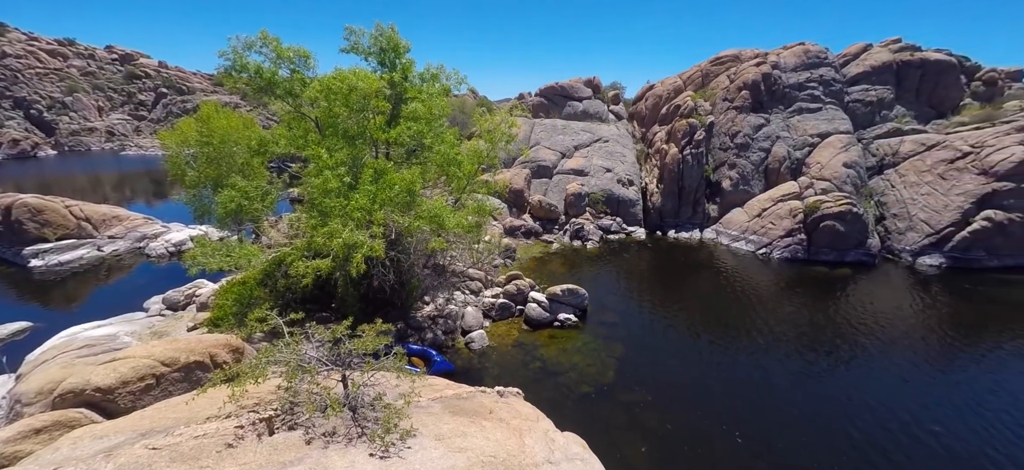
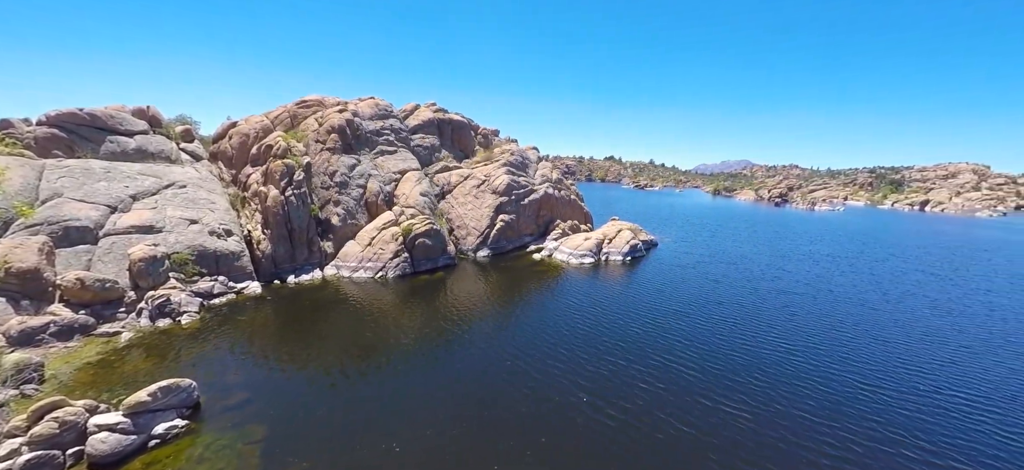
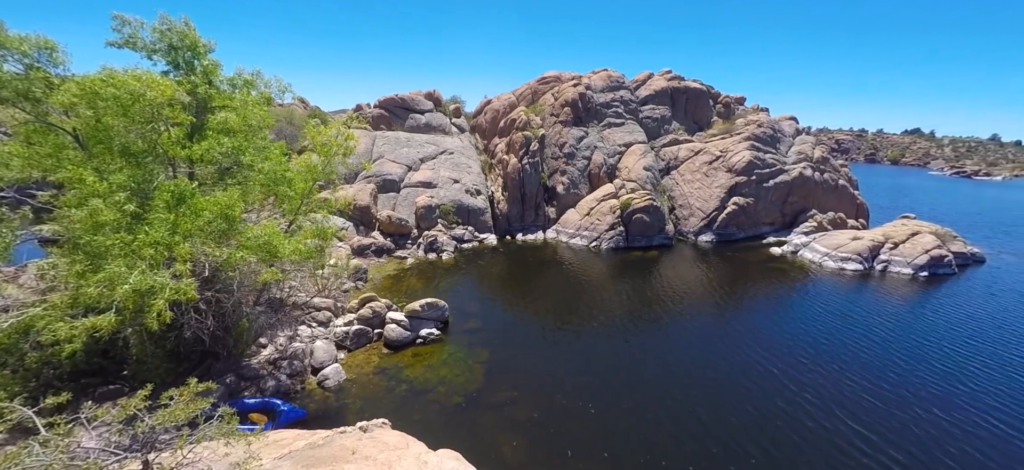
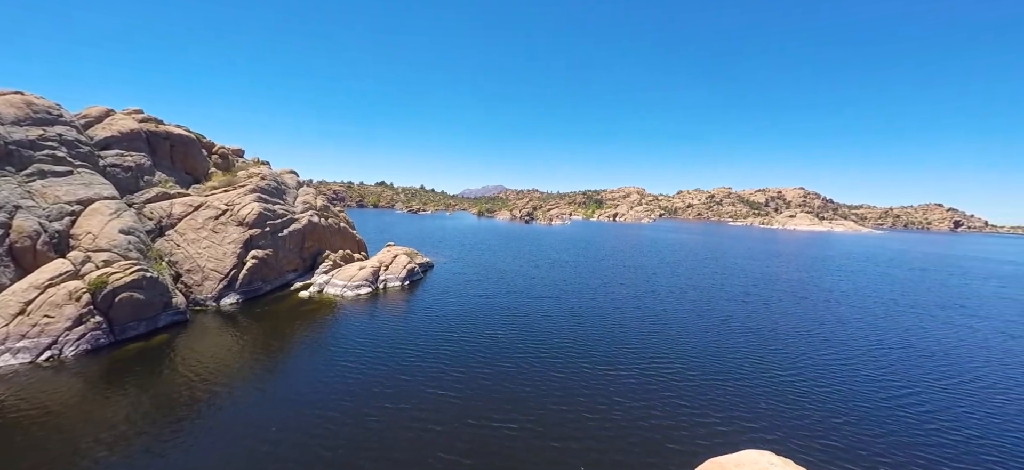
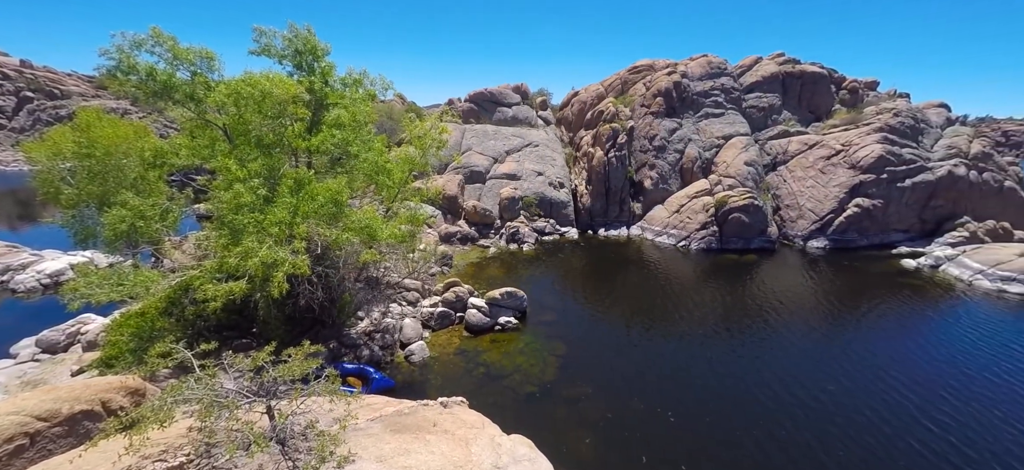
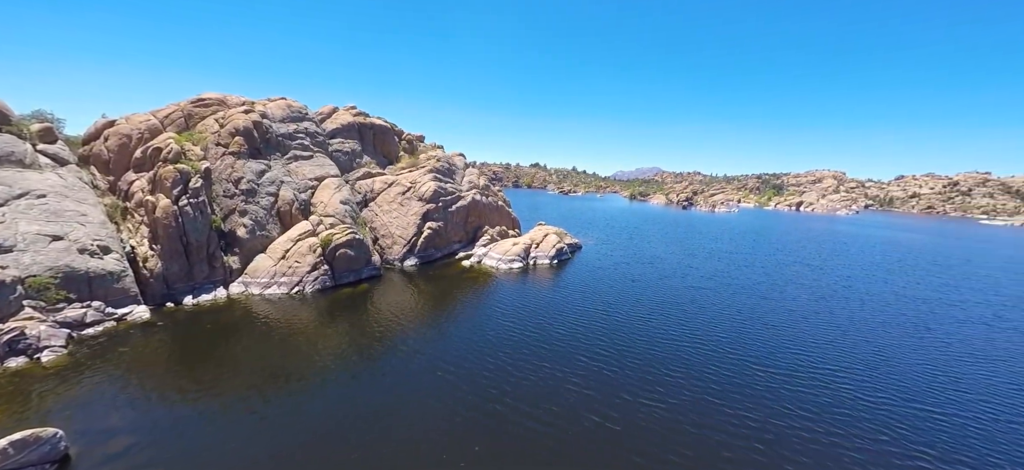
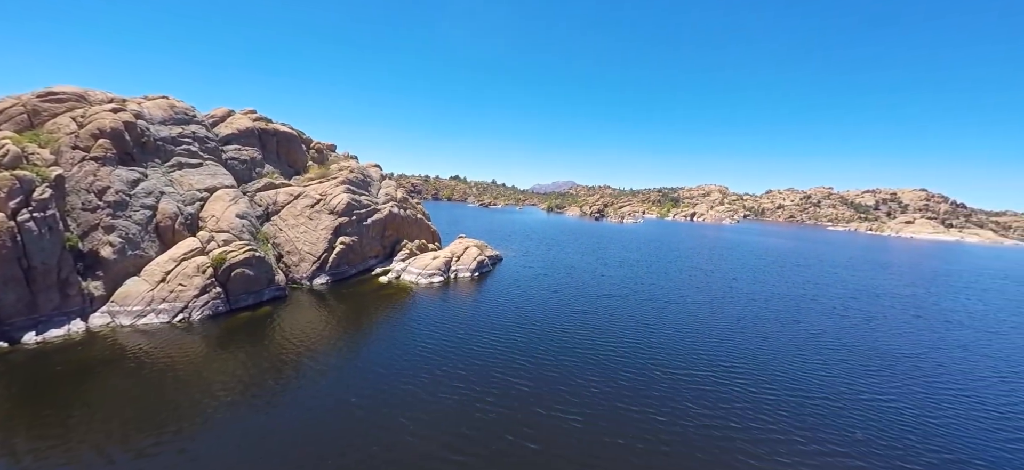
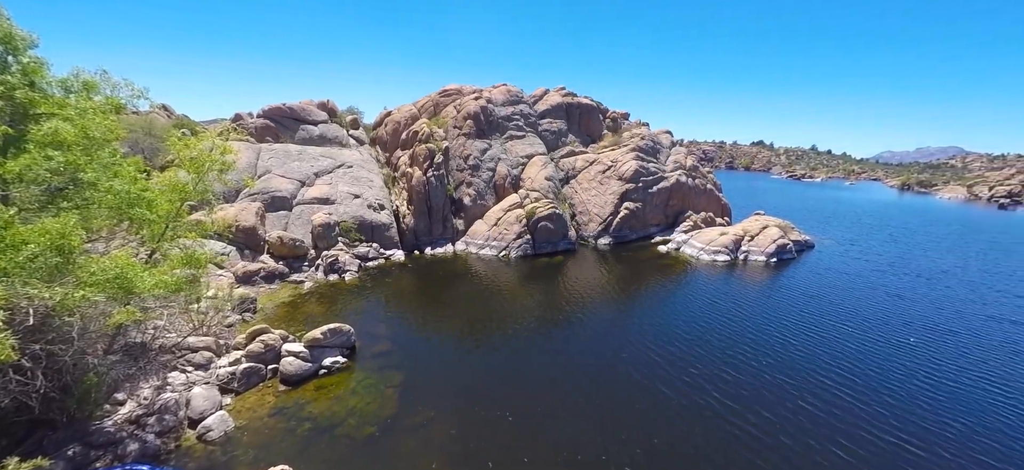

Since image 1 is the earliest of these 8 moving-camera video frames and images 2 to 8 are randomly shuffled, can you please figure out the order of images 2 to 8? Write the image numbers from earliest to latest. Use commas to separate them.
5, 3, 8, 2, 6, 7, 4
